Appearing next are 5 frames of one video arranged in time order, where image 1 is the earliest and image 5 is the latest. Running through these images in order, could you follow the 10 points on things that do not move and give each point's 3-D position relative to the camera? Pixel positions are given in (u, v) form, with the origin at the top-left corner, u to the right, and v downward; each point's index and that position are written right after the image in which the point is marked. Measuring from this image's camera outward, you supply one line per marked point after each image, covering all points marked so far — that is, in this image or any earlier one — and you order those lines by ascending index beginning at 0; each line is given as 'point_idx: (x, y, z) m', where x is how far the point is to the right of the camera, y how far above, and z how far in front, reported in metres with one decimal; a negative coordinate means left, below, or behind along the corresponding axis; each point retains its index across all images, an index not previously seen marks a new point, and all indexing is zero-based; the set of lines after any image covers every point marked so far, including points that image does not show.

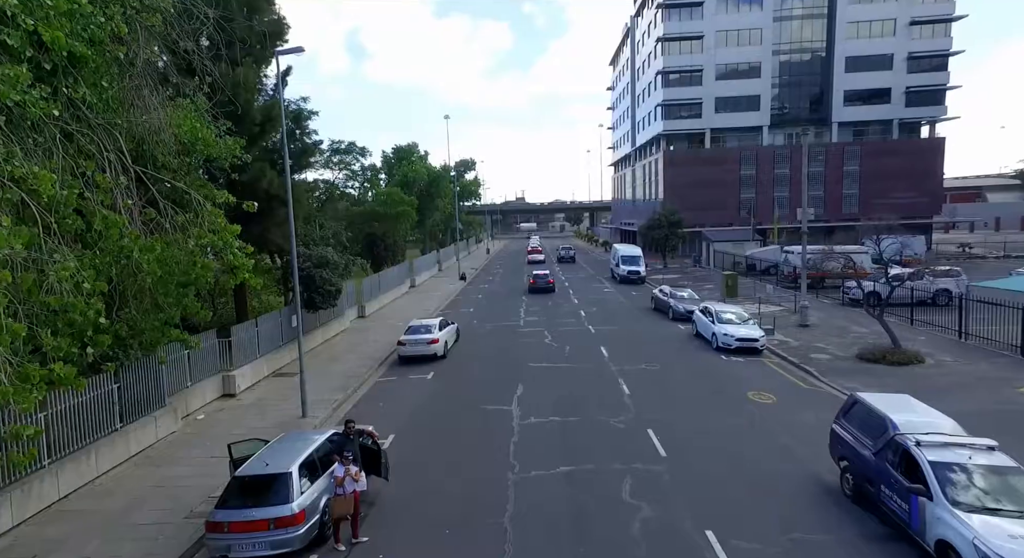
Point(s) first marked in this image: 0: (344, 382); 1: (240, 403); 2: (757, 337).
0: (-5.2, -3.2, +17.1) m
1: (-7.3, -3.3, +14.8) m
2: (+8.4, -2.0, +18.9) m
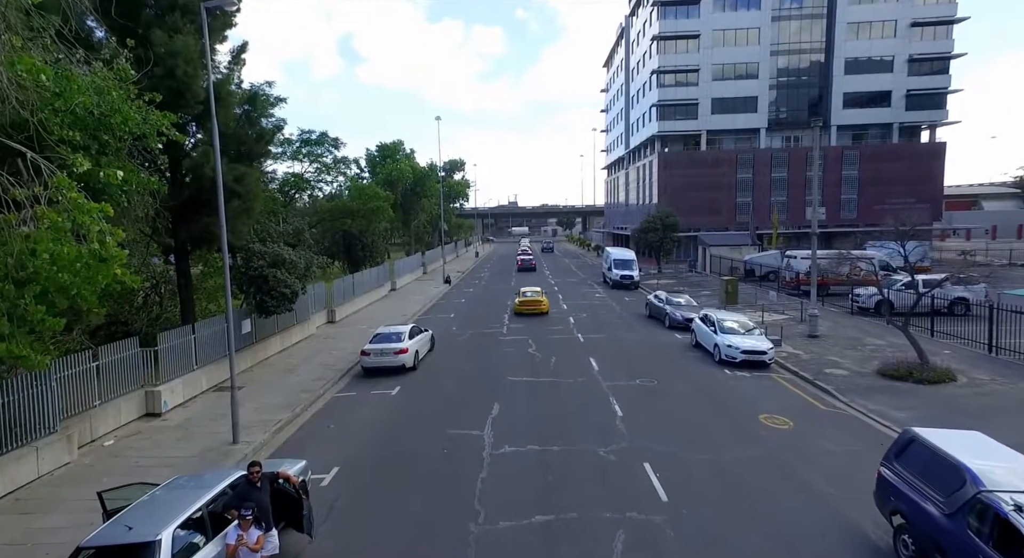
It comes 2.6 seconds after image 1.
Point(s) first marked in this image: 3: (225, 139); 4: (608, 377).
0: (-5.9, -3.2, +14.9) m
1: (-7.9, -3.3, +12.5) m
2: (+7.7, -2.2, +16.9) m
3: (-9.5, +4.6, +17.9) m
4: (+2.9, -3.0, +16.6) m
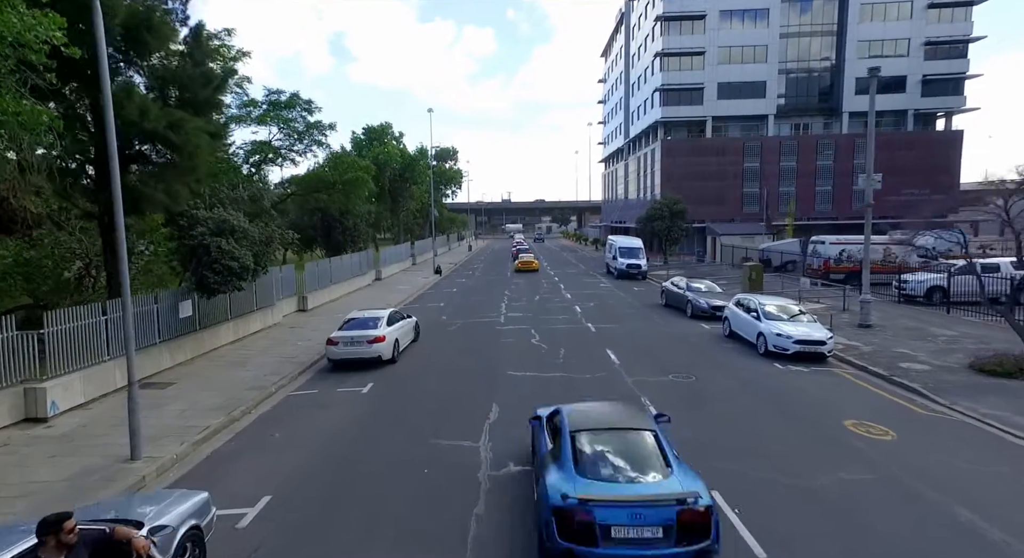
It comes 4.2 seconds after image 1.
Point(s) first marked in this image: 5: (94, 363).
0: (-5.8, -2.5, +11.6) m
1: (-7.8, -2.6, +9.3) m
2: (+7.8, -1.5, +13.8) m
3: (-9.4, +5.3, +14.6) m
4: (+2.9, -2.3, +13.5) m
5: (-8.5, -1.7, +11.2) m
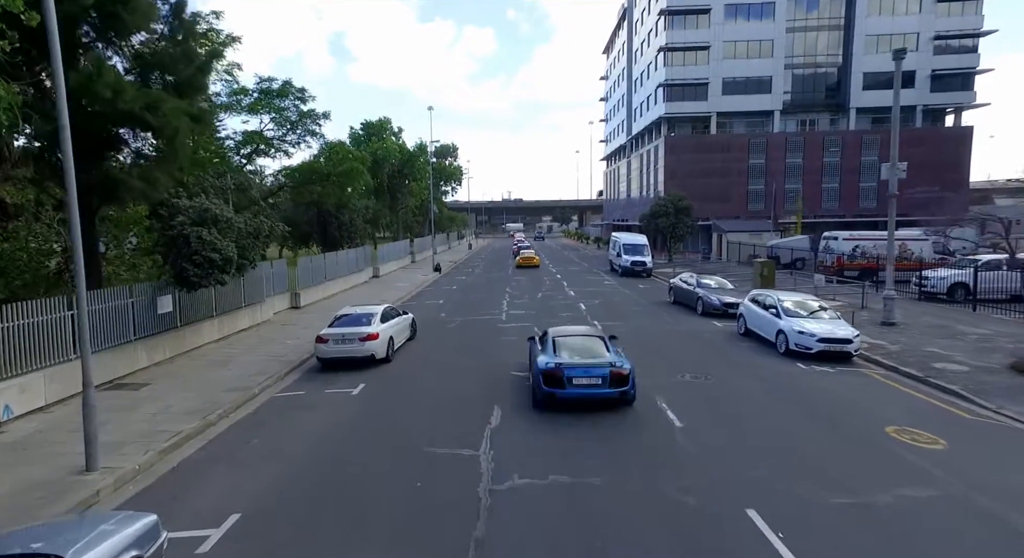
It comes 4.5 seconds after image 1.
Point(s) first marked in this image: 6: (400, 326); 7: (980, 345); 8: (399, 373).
0: (-5.8, -2.4, +10.7) m
1: (-7.8, -2.4, +8.3) m
2: (+7.8, -1.4, +12.8) m
3: (-9.3, +5.5, +13.7) m
4: (+3.0, -2.1, +12.5) m
5: (-8.5, -1.5, +10.3) m
6: (-3.1, -1.3, +15.1) m
7: (+11.4, -1.6, +13.5) m
8: (-2.7, -2.2, +13.2) m
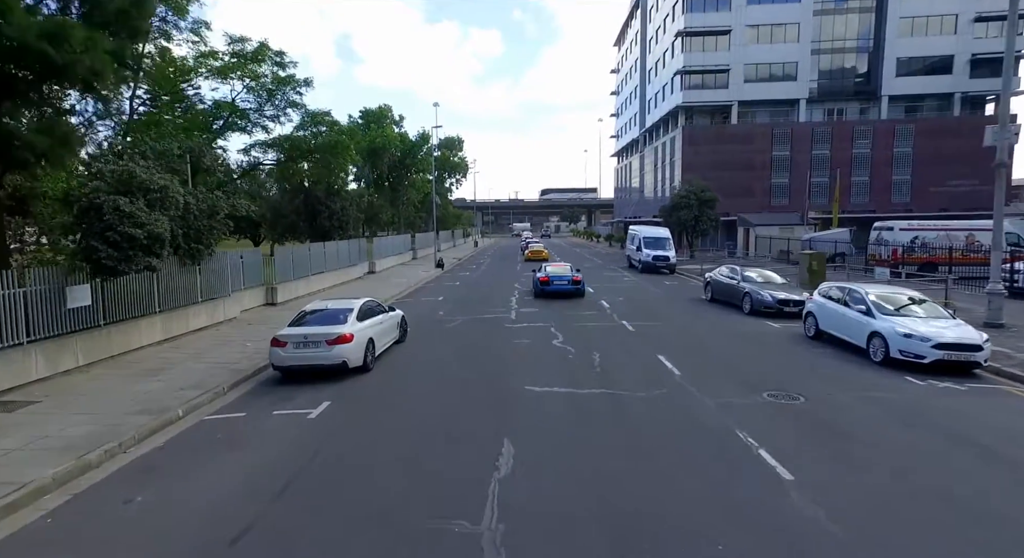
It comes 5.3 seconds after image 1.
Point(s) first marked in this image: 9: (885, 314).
0: (-5.5, -2.1, +7.6) m
1: (-7.6, -2.1, +5.3) m
2: (+8.1, -1.1, +9.7) m
3: (-9.1, +5.8, +10.7) m
4: (+3.2, -1.9, +9.4) m
5: (-8.2, -1.2, +7.3) m
6: (-2.8, -1.0, +12.1) m
7: (+11.7, -1.4, +10.3) m
8: (-2.4, -2.0, +10.1) m
9: (+7.4, -0.7, +11.0) m
